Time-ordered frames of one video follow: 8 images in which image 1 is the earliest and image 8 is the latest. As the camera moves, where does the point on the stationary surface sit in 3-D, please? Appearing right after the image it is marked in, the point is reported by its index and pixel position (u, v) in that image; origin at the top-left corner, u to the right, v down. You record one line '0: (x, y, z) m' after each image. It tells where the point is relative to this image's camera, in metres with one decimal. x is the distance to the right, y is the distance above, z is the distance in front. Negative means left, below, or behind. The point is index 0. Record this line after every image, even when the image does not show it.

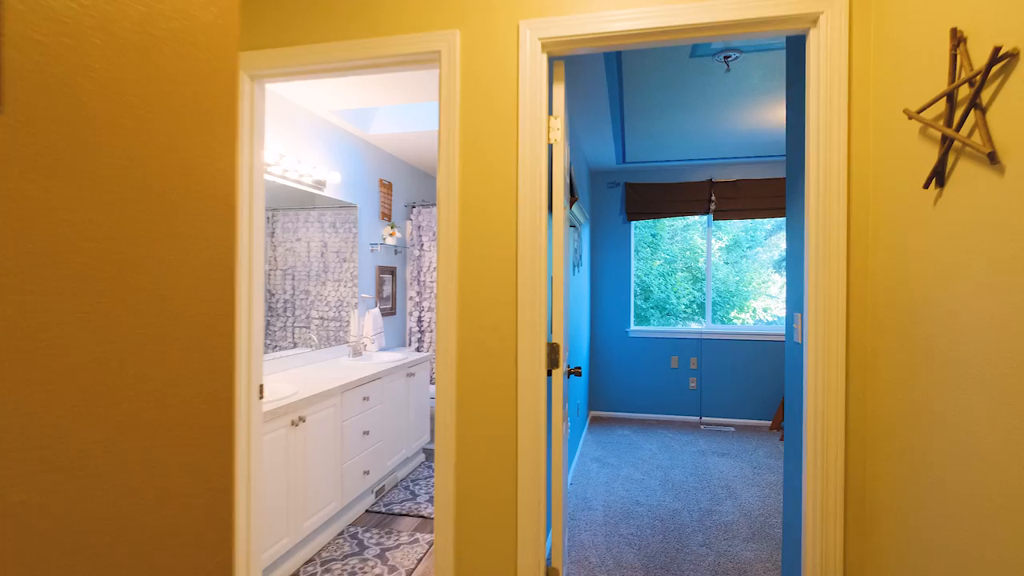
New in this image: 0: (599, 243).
0: (+0.8, +0.4, +5.0) m
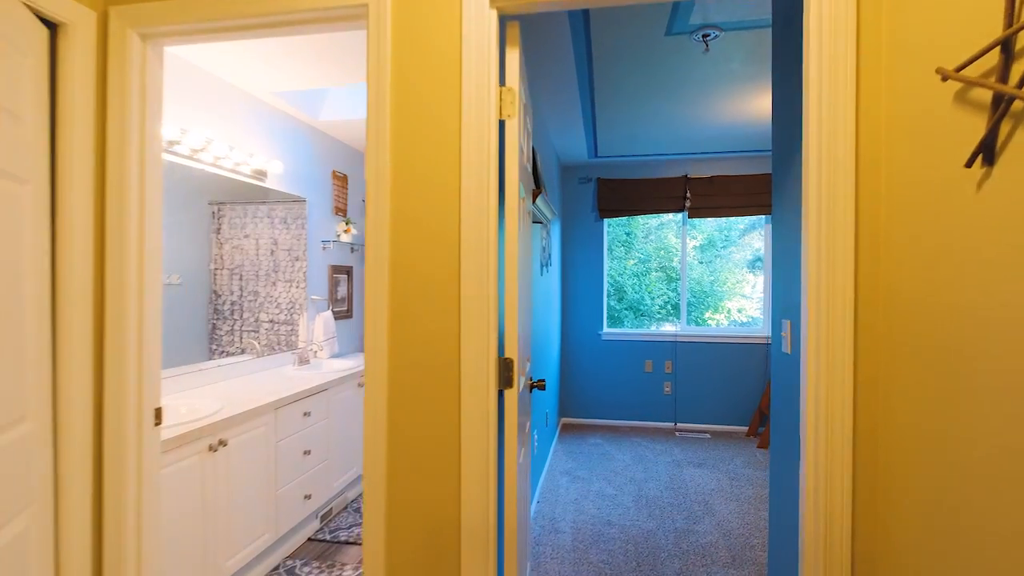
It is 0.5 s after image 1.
0: (+0.5, +0.4, +4.7) m
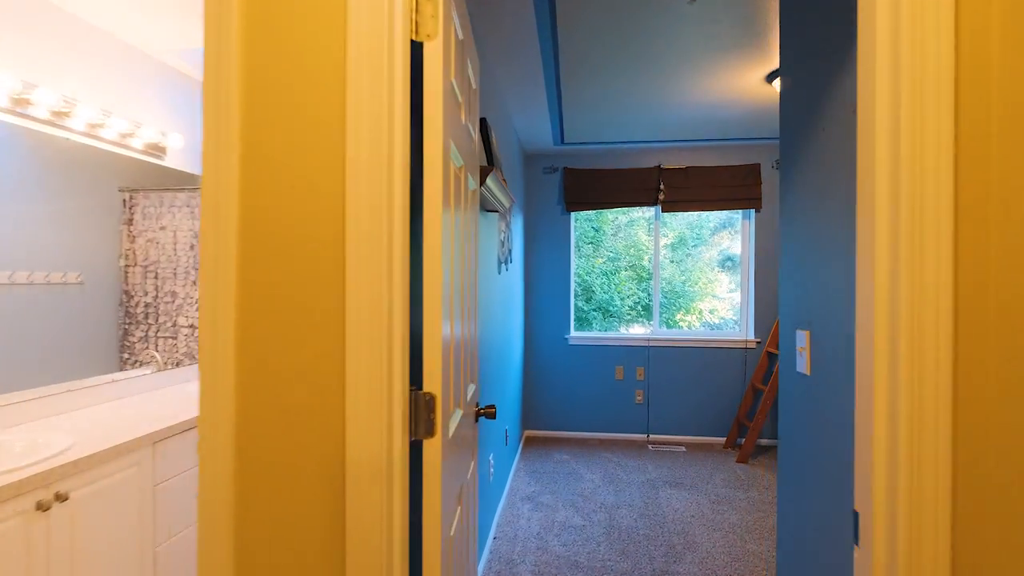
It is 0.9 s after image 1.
0: (+0.2, +0.4, +4.3) m
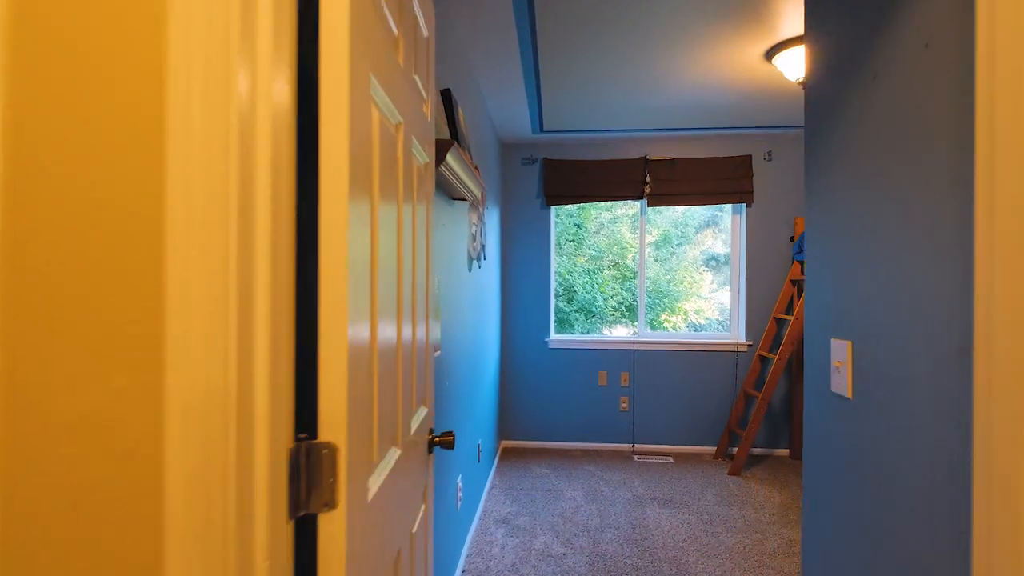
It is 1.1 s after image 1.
0: (0.0, +0.4, +4.0) m
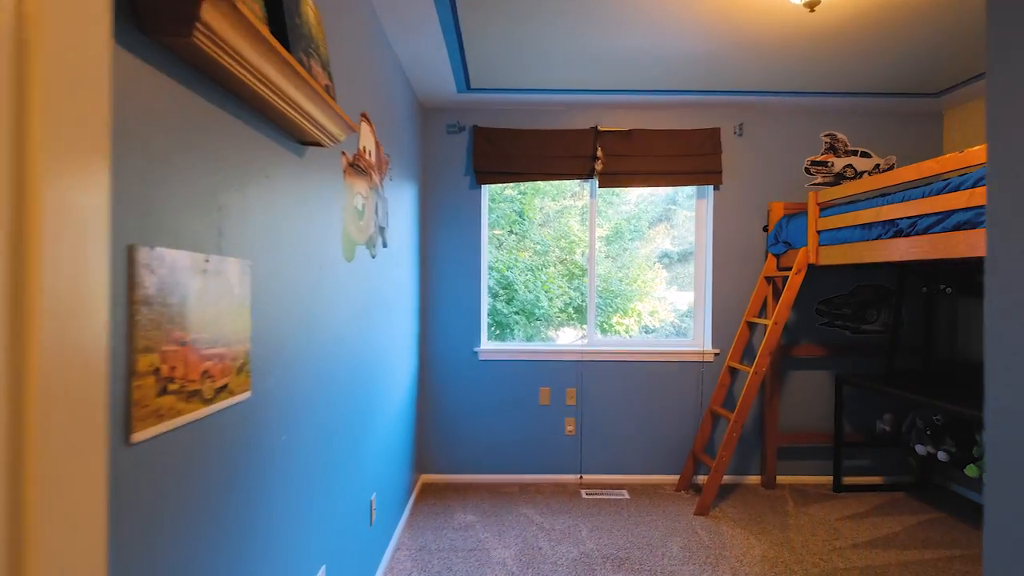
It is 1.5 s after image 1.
0: (-0.5, +0.4, +3.3) m
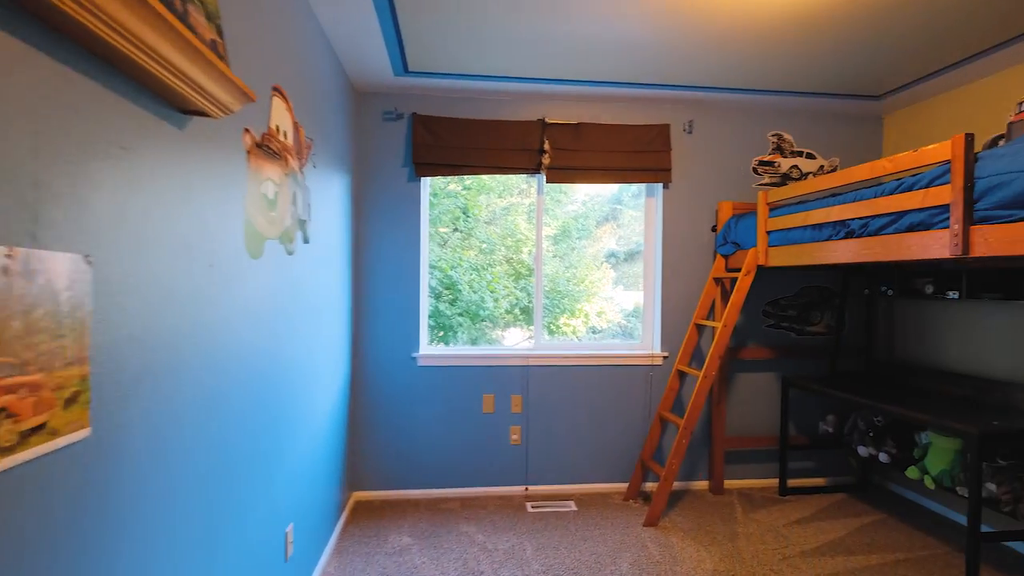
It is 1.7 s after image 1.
0: (-0.8, +0.4, +3.0) m
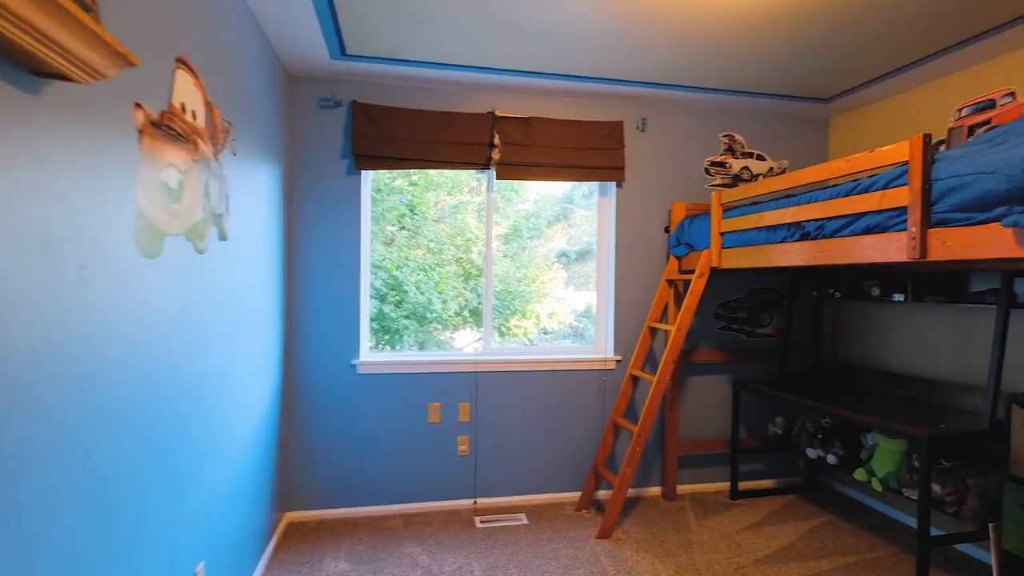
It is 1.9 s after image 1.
0: (-1.1, +0.4, +2.8) m
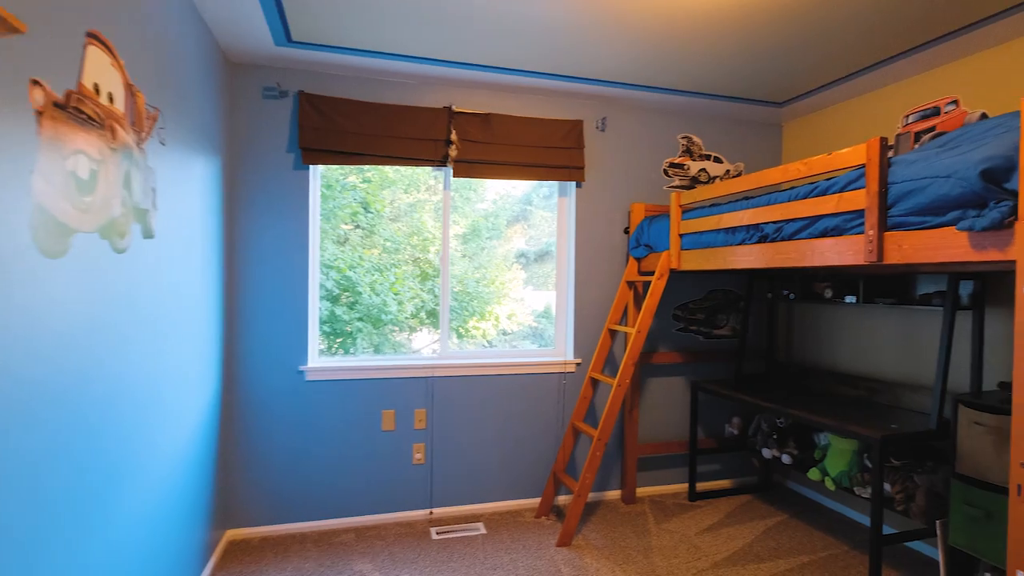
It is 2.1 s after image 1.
0: (-1.3, +0.4, +2.6) m
